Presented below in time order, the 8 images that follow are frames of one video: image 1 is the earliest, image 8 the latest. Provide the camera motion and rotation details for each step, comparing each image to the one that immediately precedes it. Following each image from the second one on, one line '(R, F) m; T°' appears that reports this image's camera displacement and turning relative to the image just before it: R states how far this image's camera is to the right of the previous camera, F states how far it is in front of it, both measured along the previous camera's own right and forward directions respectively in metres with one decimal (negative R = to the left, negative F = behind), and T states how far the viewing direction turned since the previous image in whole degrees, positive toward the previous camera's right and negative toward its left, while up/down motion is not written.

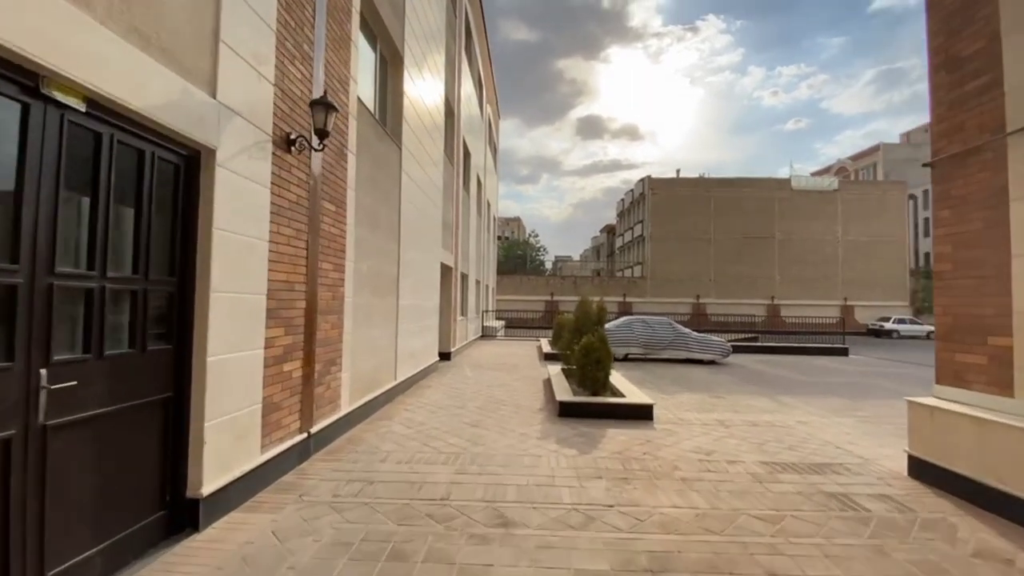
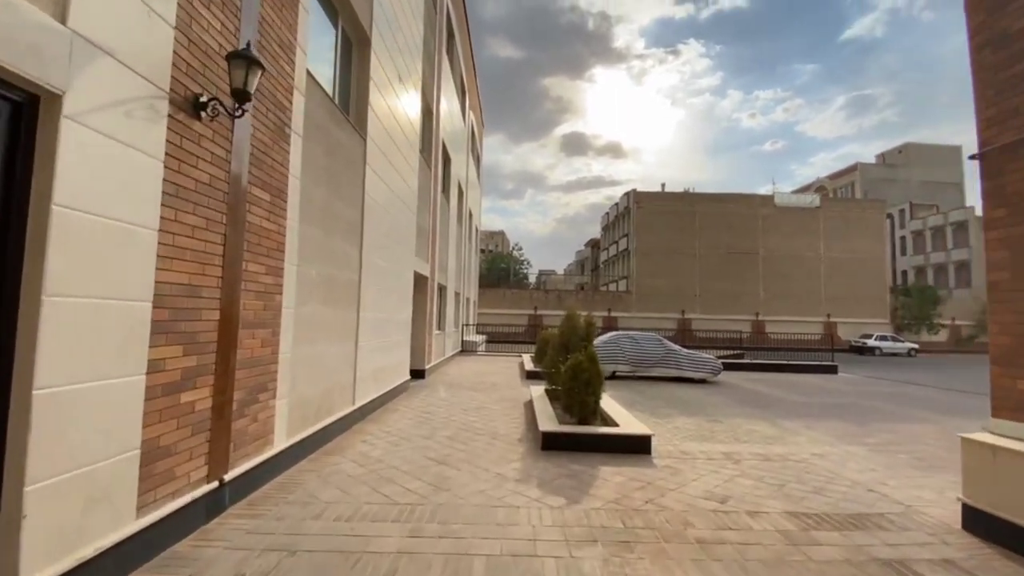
(+0.1, +0.8) m; +2°
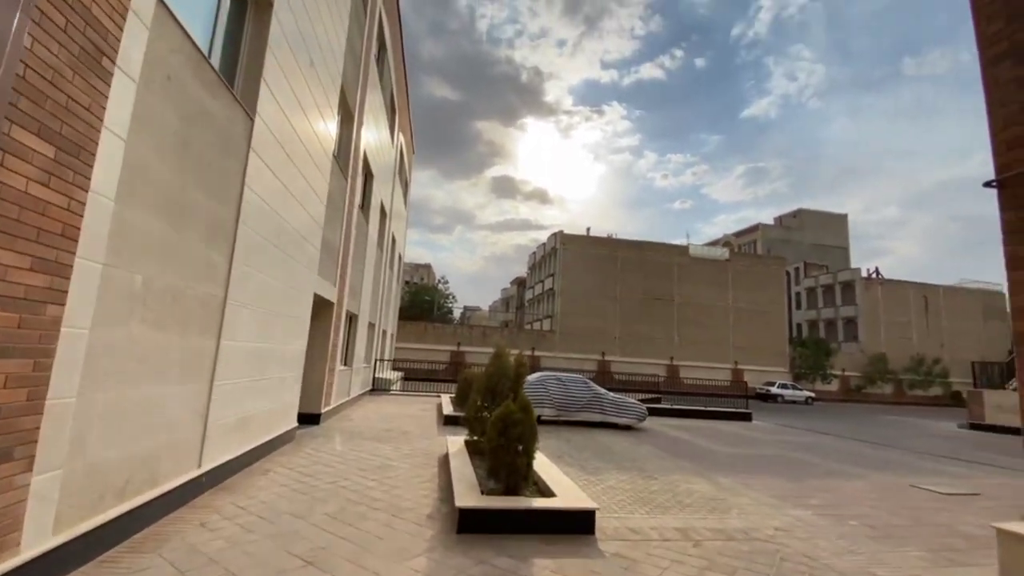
(0.0, +1.1) m; +9°
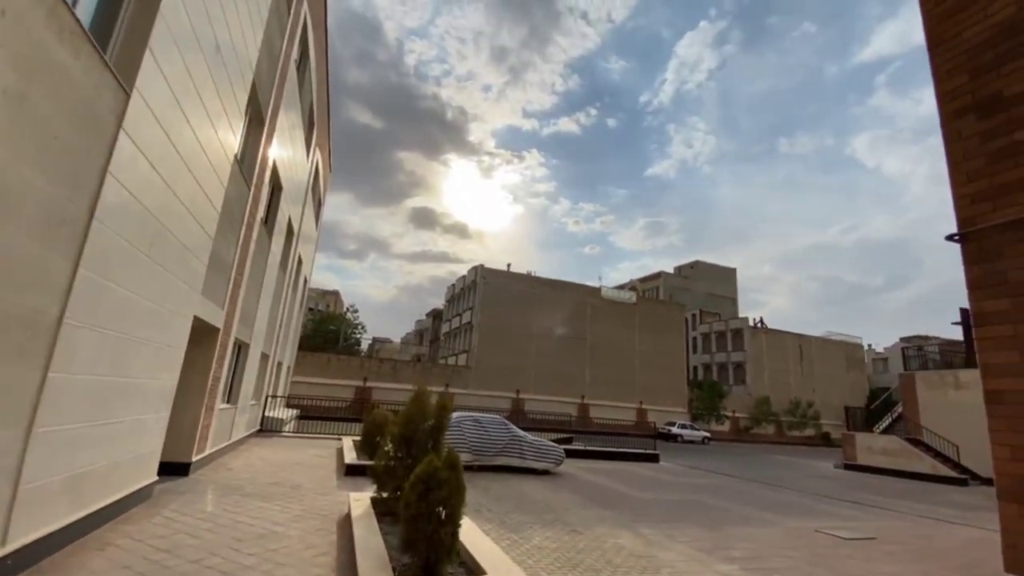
(-0.2, +0.6) m; +10°
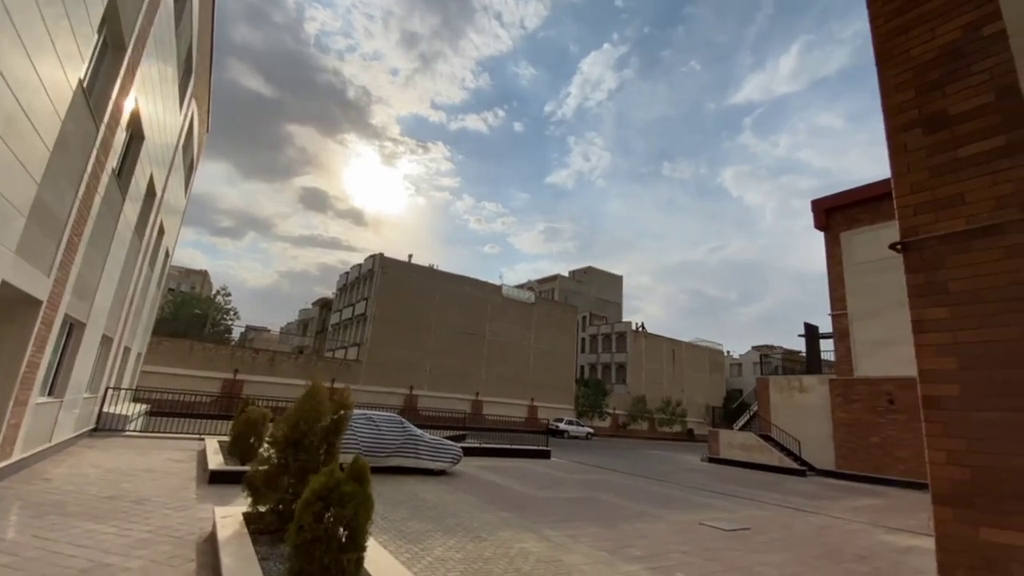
(-0.3, +0.5) m; +13°
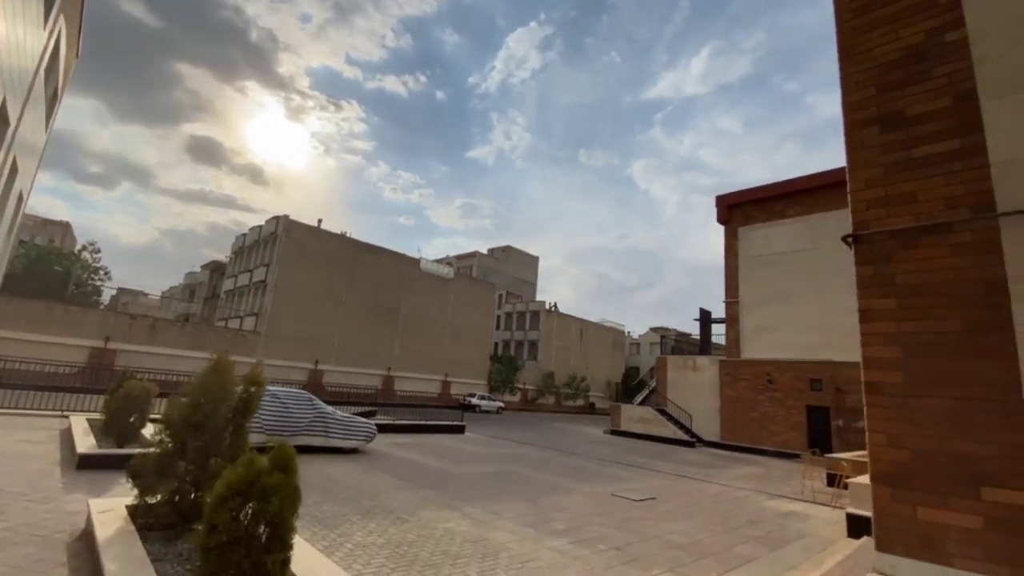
(-0.3, +0.3) m; +11°
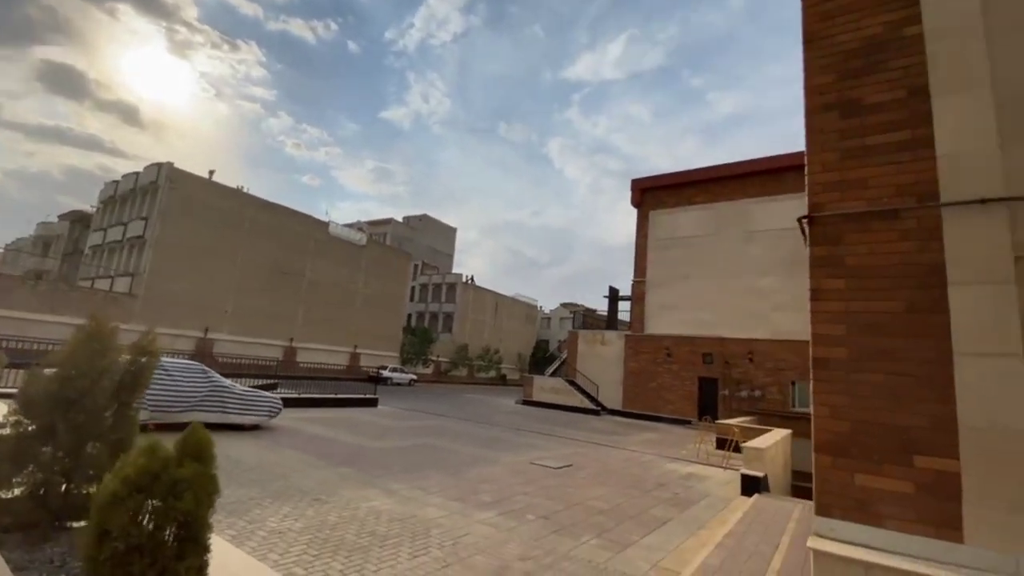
(-0.3, +0.3) m; +11°
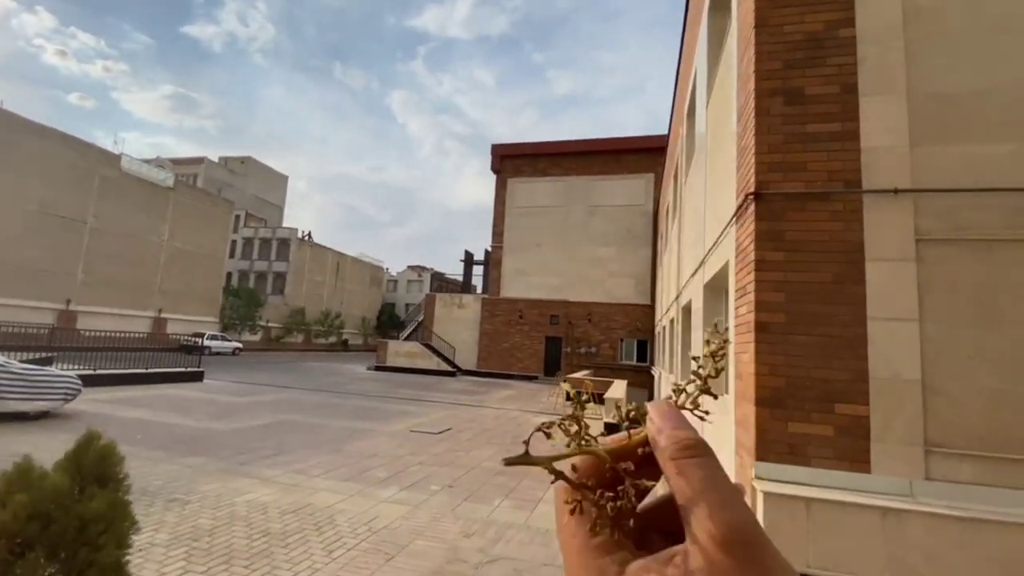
(-0.7, +0.4) m; +19°
